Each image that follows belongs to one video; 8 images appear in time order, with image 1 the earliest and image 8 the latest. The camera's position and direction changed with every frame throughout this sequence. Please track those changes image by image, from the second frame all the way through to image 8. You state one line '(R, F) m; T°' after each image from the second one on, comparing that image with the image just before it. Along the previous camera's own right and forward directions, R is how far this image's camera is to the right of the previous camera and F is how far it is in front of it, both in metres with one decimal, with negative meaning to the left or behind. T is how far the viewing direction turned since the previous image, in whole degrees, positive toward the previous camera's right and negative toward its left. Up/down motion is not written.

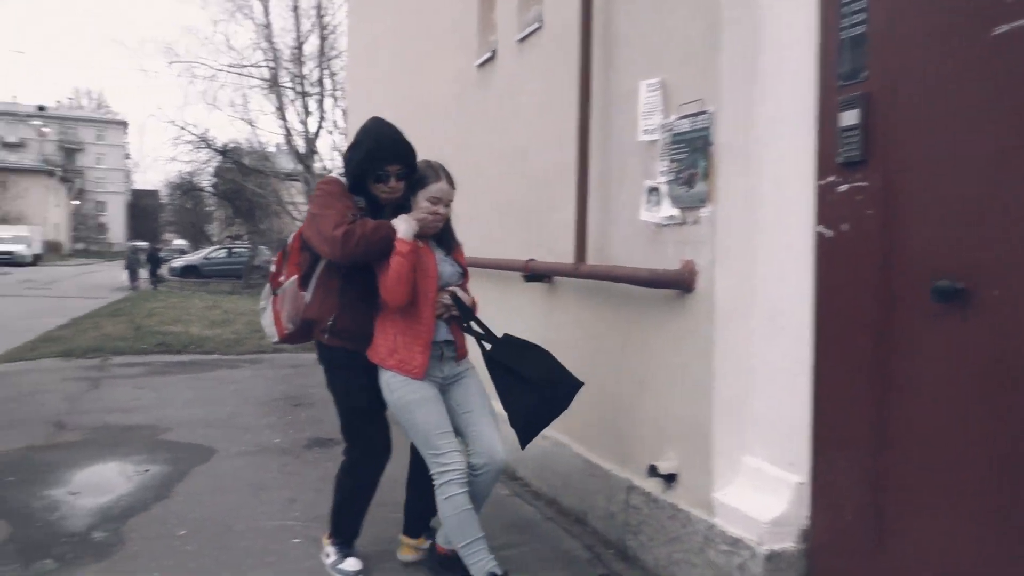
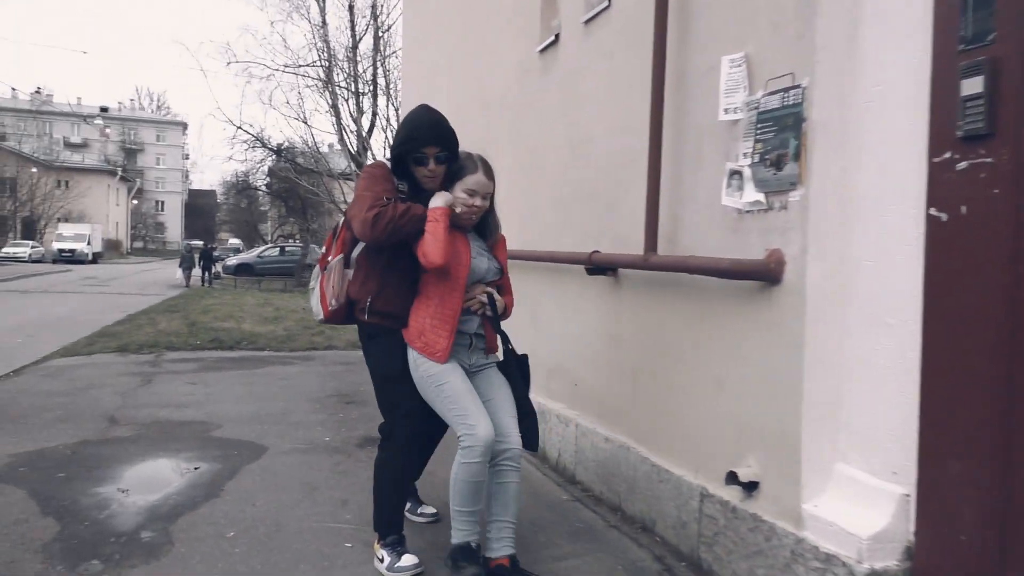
(-0.1, +0.2) m; -3°
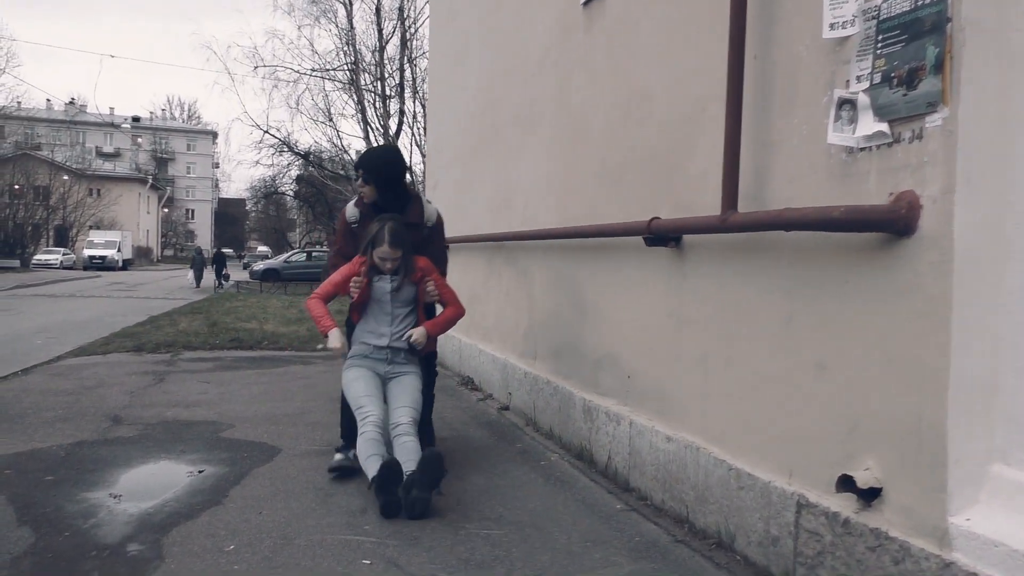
(-0.1, +0.6) m; -2°
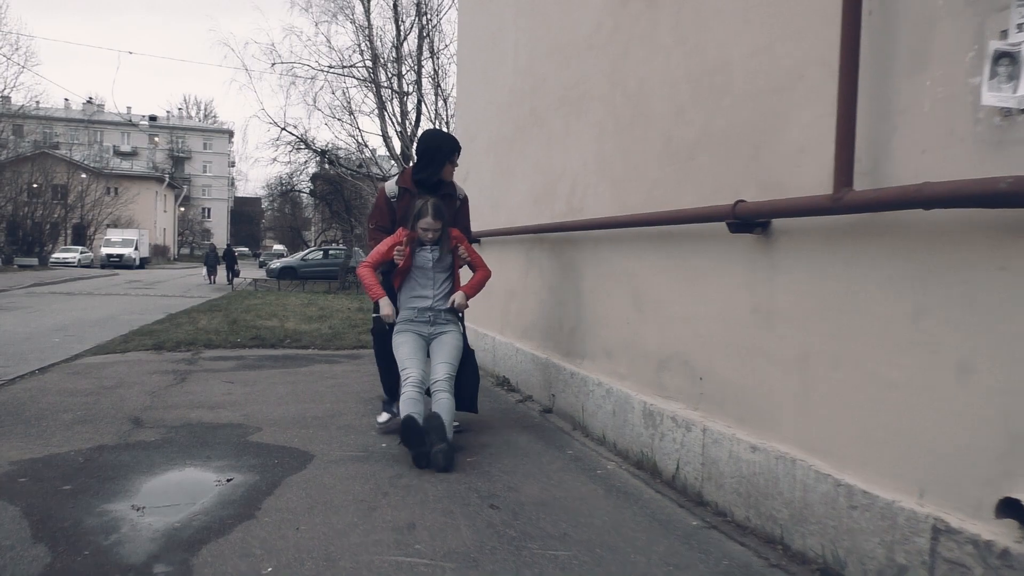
(-0.2, +0.4) m; -1°
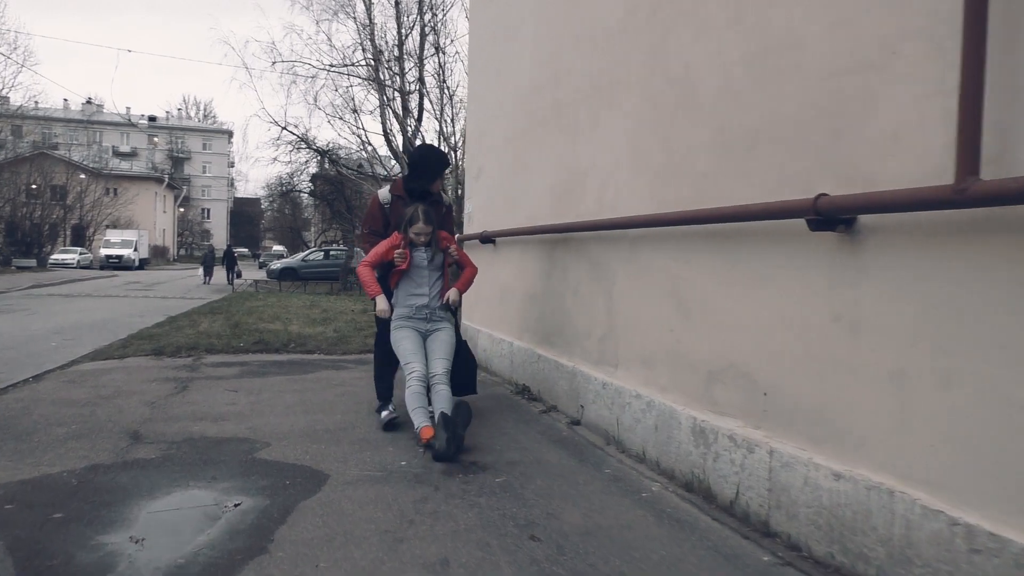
(-0.2, +0.4) m; 0°
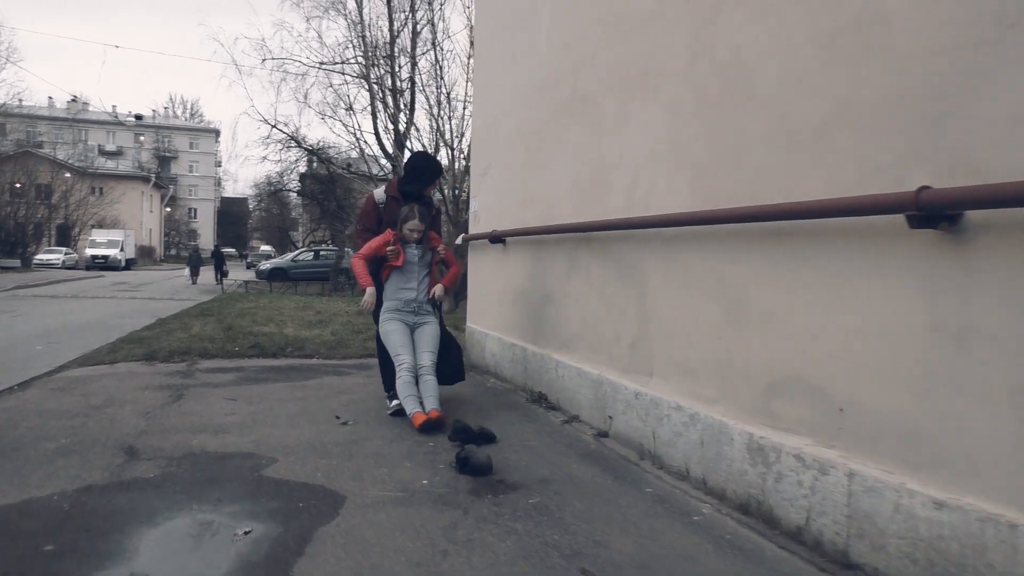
(-0.2, +0.4) m; +1°
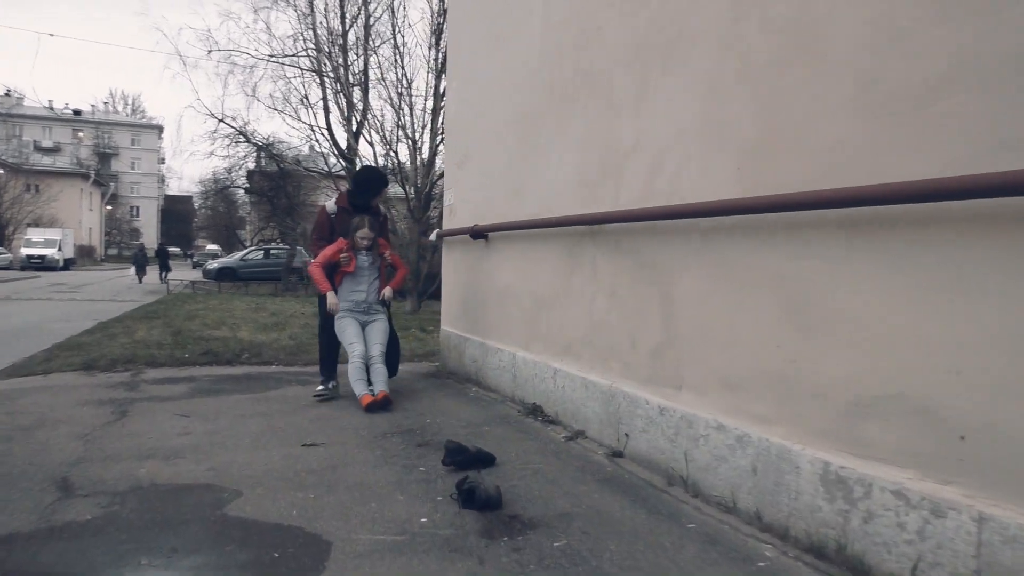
(-0.3, +0.7) m; +3°
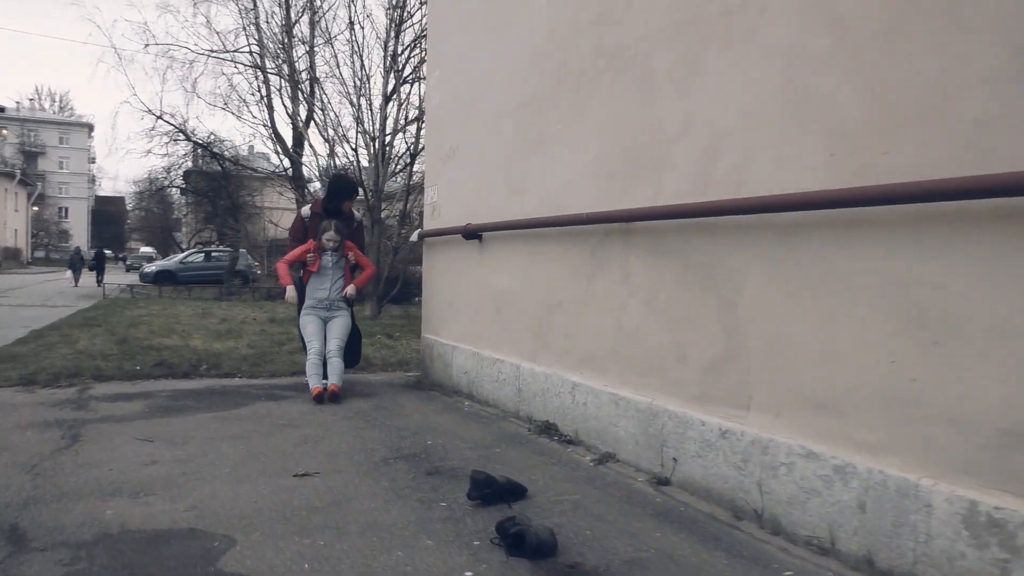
(-0.4, +0.6) m; +4°
